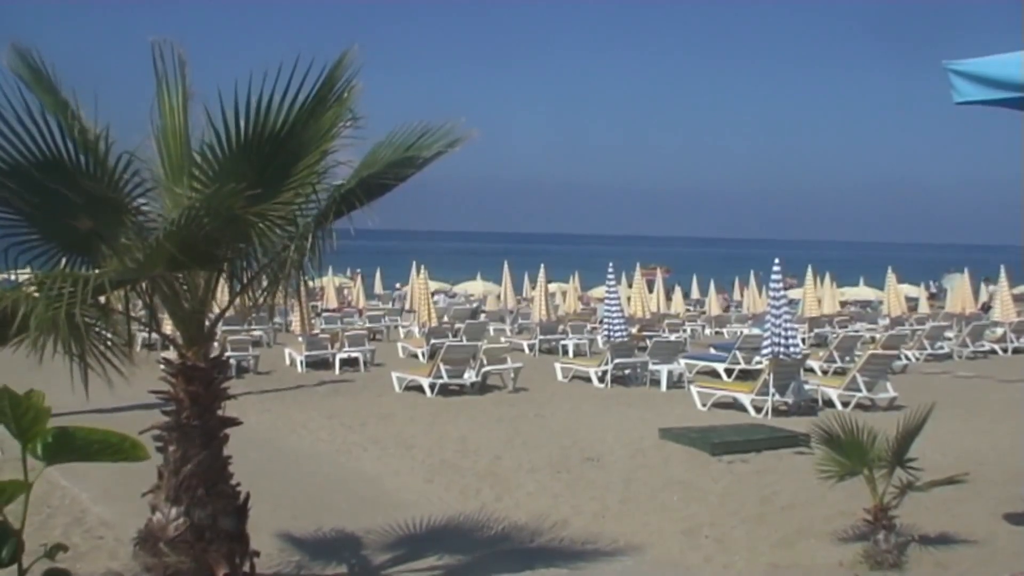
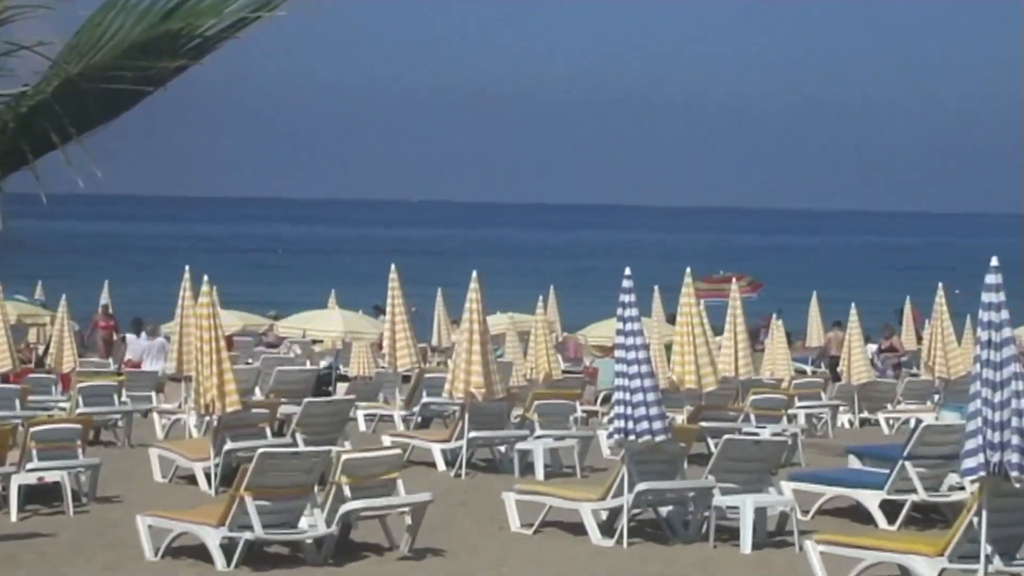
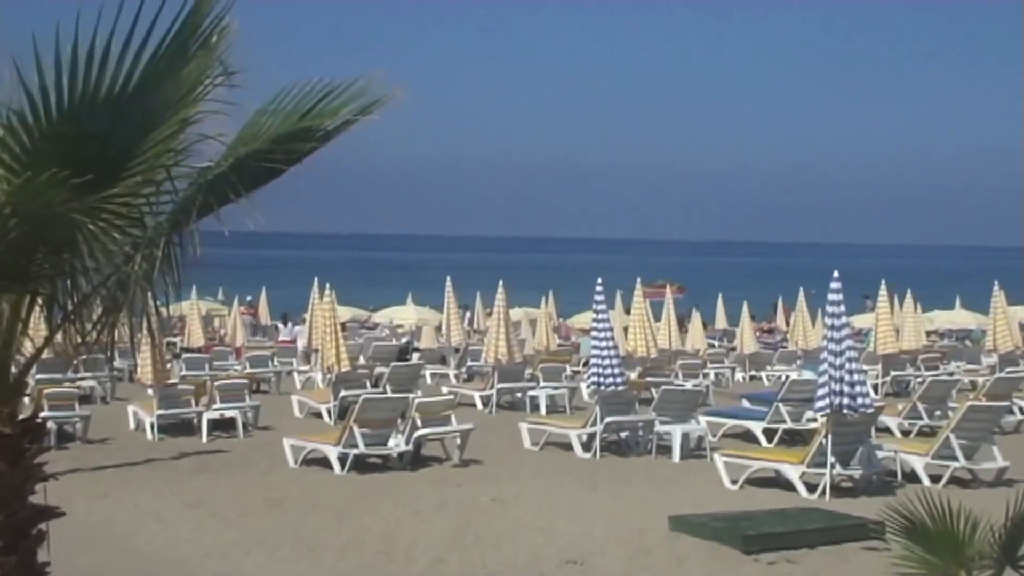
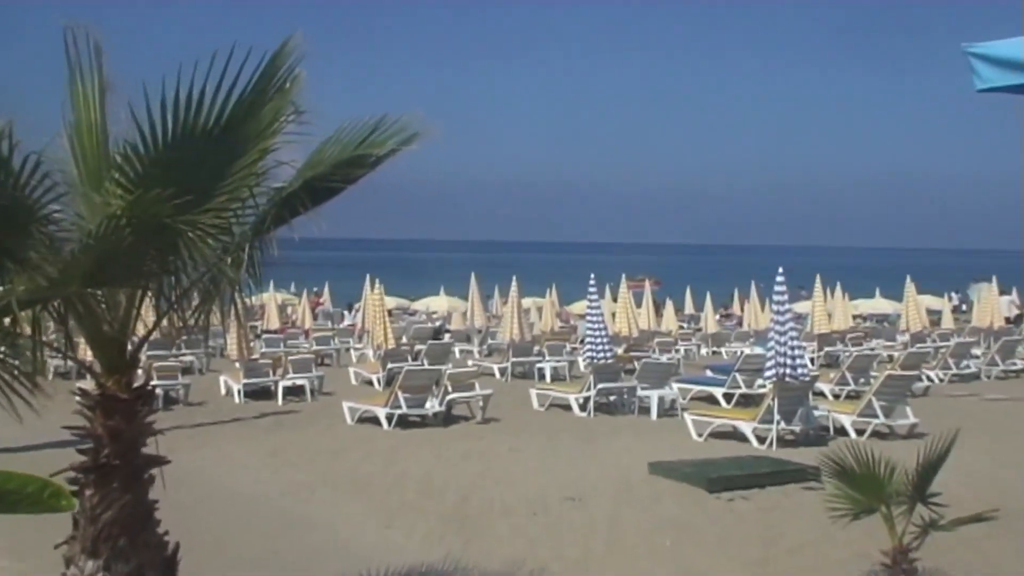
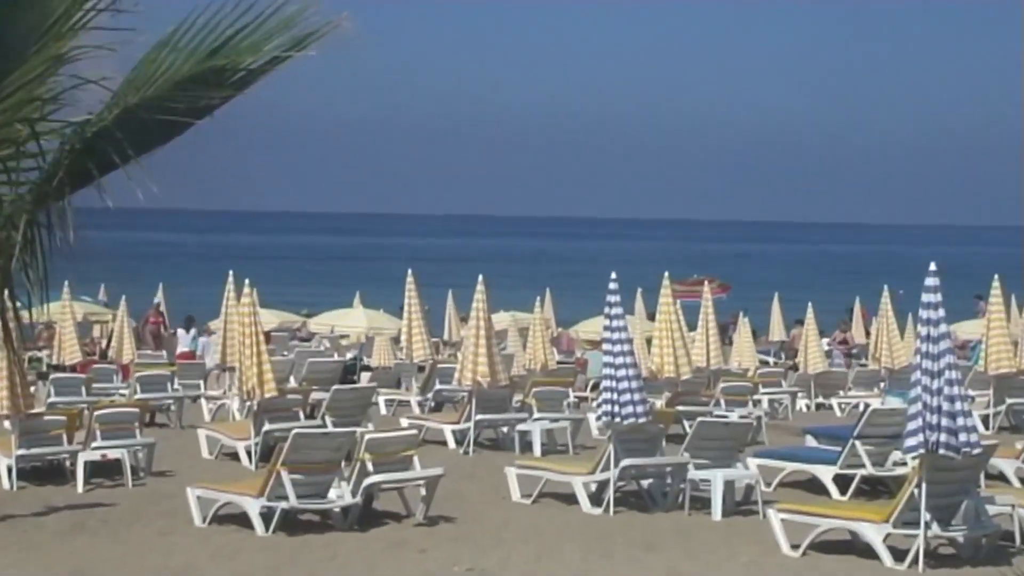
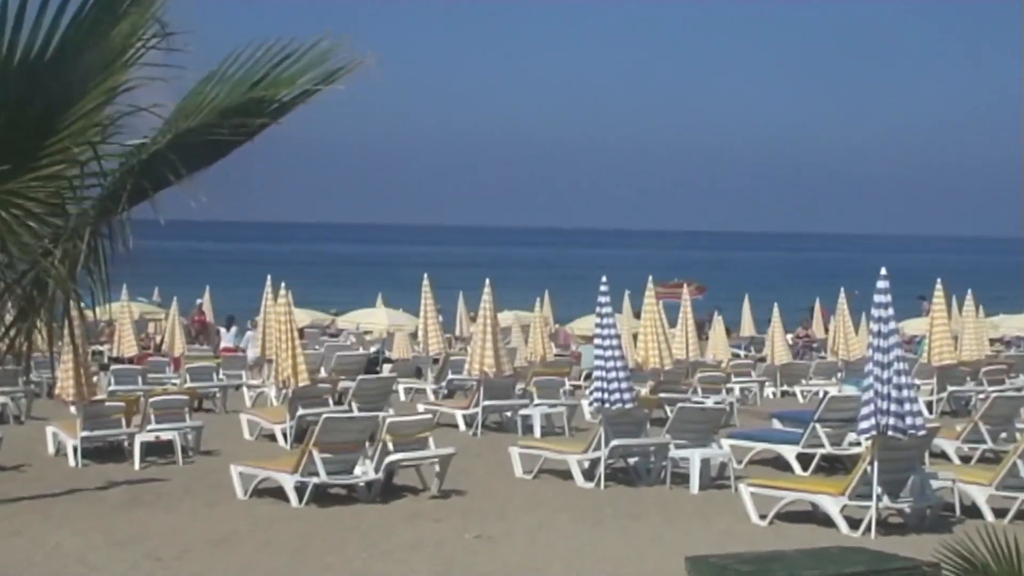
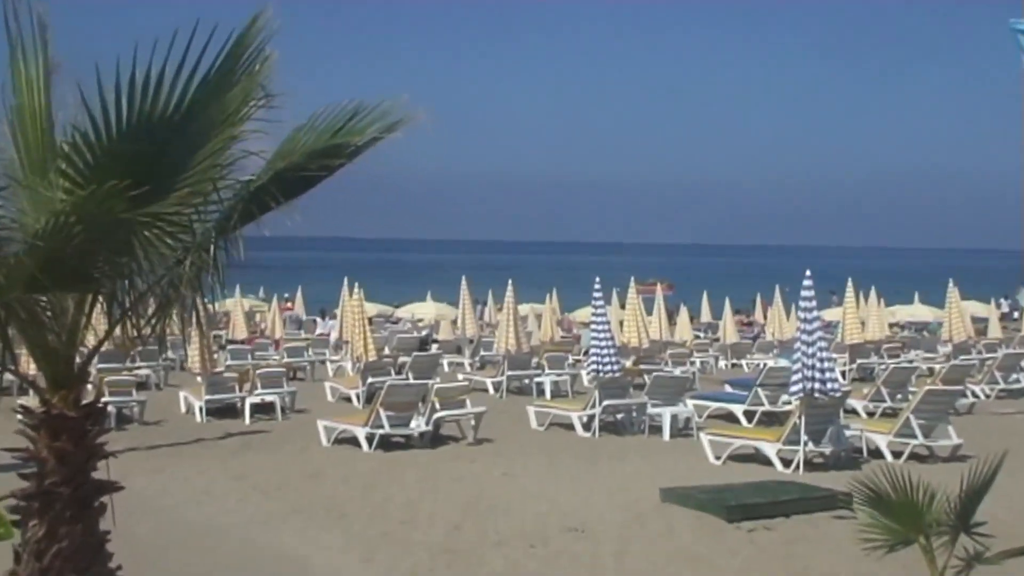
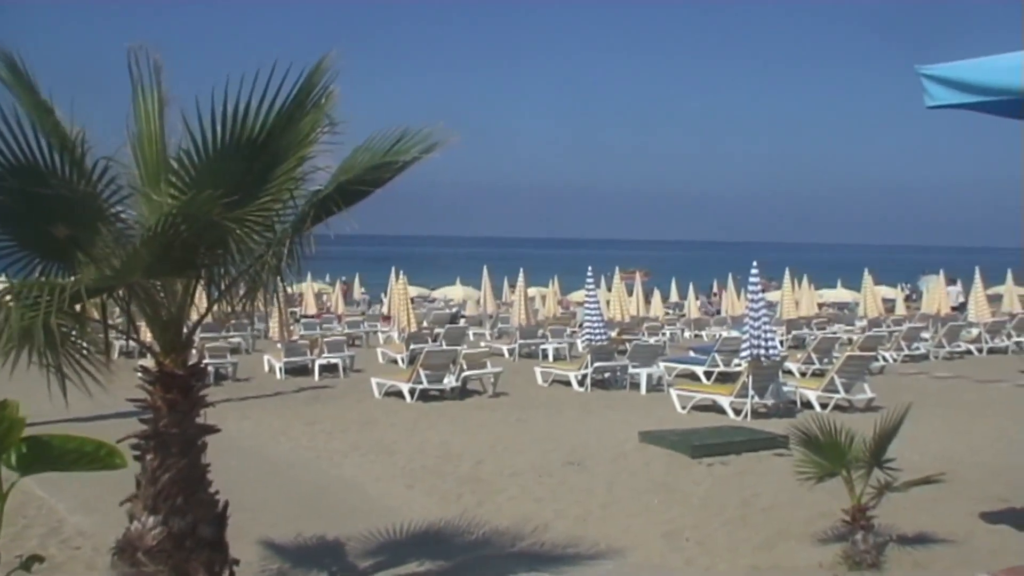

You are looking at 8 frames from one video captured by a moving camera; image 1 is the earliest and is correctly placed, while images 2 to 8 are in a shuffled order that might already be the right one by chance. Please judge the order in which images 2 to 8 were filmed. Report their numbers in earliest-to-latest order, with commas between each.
8, 4, 7, 3, 6, 5, 2
